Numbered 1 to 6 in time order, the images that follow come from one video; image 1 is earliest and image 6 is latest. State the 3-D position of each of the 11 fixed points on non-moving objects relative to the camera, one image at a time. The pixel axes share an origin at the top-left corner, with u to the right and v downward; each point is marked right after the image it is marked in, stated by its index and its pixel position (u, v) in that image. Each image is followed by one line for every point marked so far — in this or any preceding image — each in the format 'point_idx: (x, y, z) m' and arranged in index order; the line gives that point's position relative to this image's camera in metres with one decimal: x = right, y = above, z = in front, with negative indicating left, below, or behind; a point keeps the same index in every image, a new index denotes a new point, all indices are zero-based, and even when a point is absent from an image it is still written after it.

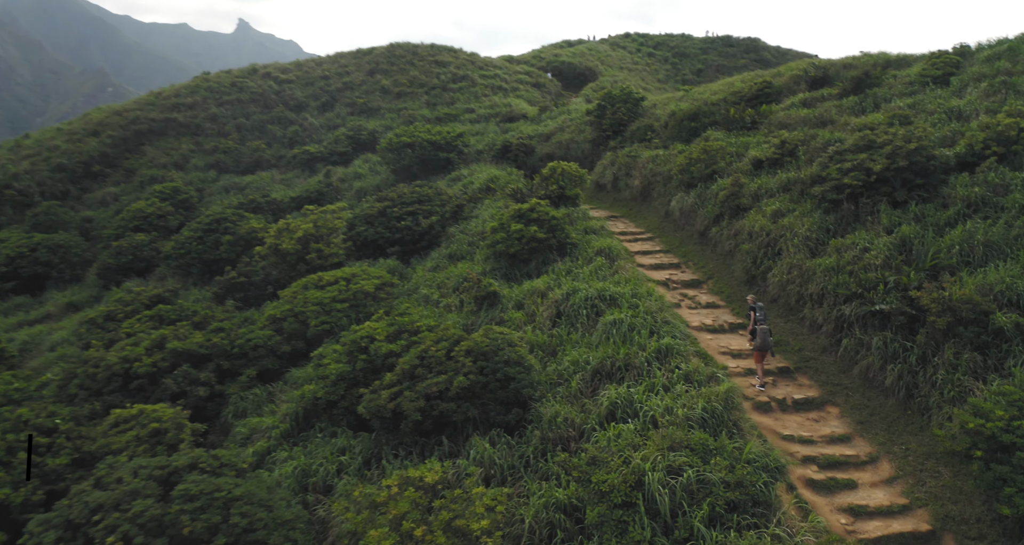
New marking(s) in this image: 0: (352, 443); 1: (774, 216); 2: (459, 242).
0: (-2.2, -2.3, +9.8) m
1: (+4.9, +1.1, +13.2) m
2: (-1.3, +0.8, +17.9) m
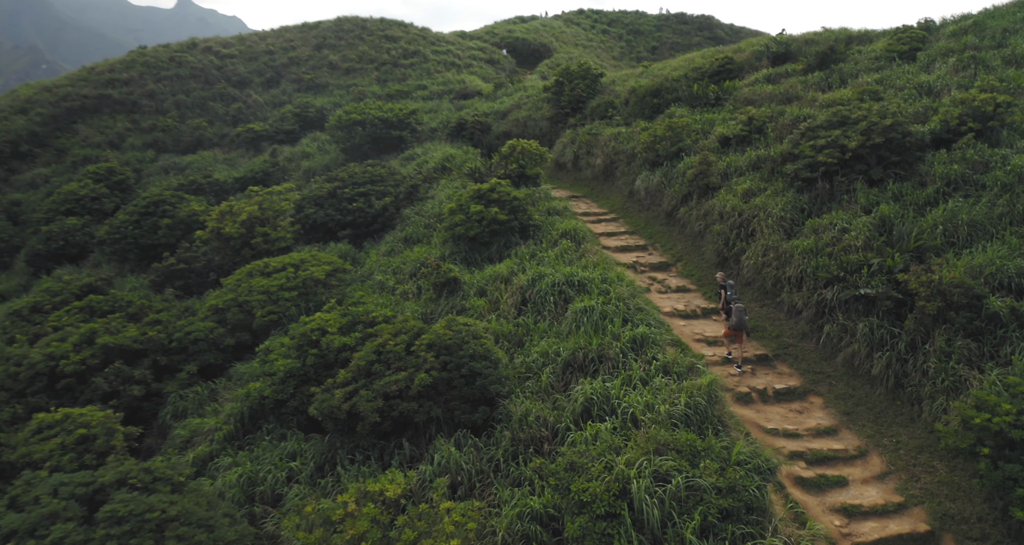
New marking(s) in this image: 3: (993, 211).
0: (-2.6, -2.2, +9.0) m
1: (+4.2, +1.4, +12.7) m
2: (-2.3, +1.1, +17.0) m
3: (+6.4, +0.8, +9.4) m
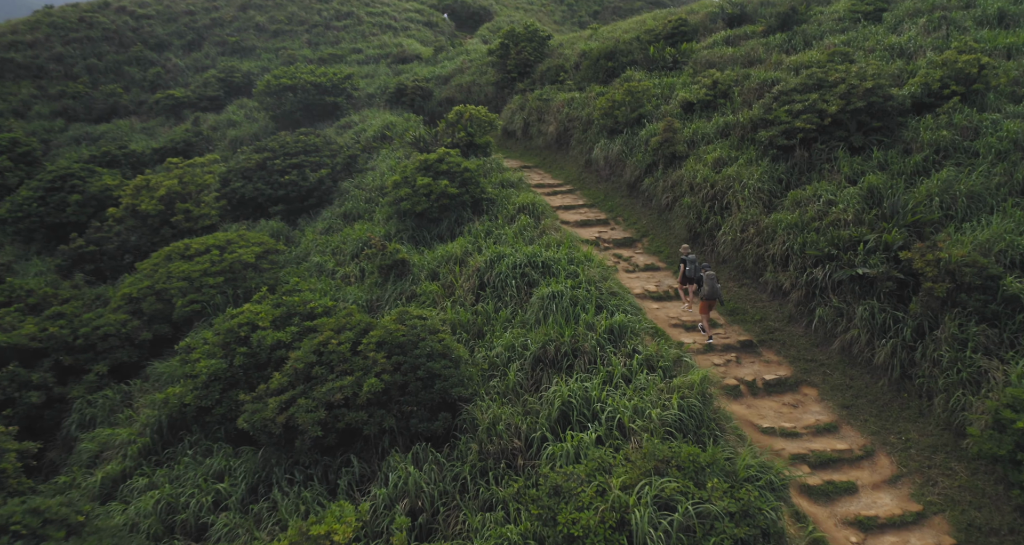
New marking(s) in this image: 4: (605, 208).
0: (-3.0, -2.1, +7.7) m
1: (+3.4, +1.8, +11.8) m
2: (-3.4, +1.6, +15.5) m
3: (+5.9, +1.1, +8.7) m
4: (+1.8, +1.3, +13.8) m
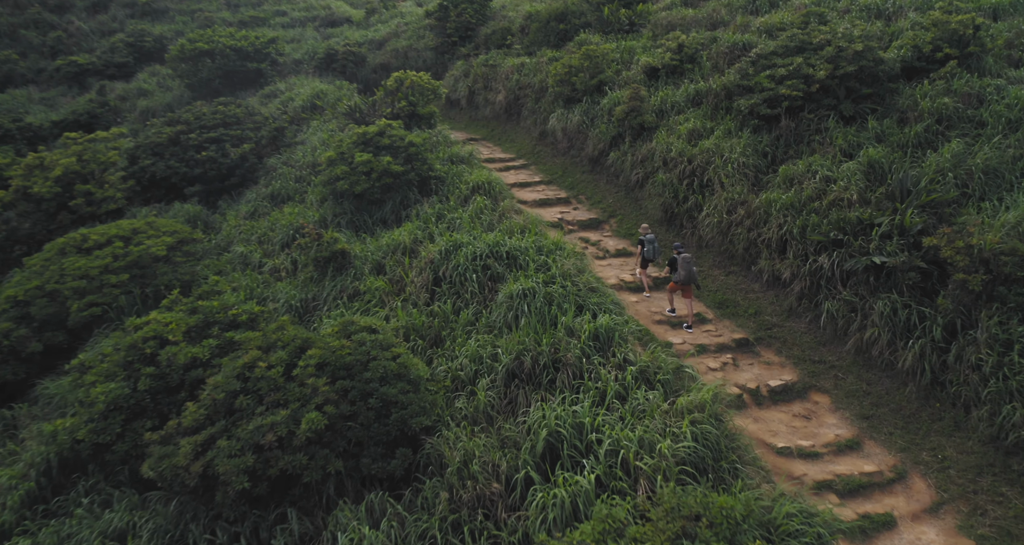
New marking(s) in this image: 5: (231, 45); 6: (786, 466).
0: (-3.3, -2.2, +6.2) m
1: (+2.7, +2.0, +10.7) m
2: (-4.4, +1.8, +13.8) m
3: (+5.4, +1.3, +7.8) m
4: (+0.9, +1.5, +12.5) m
5: (-7.4, +6.0, +18.8) m
6: (+2.4, -1.7, +6.2) m
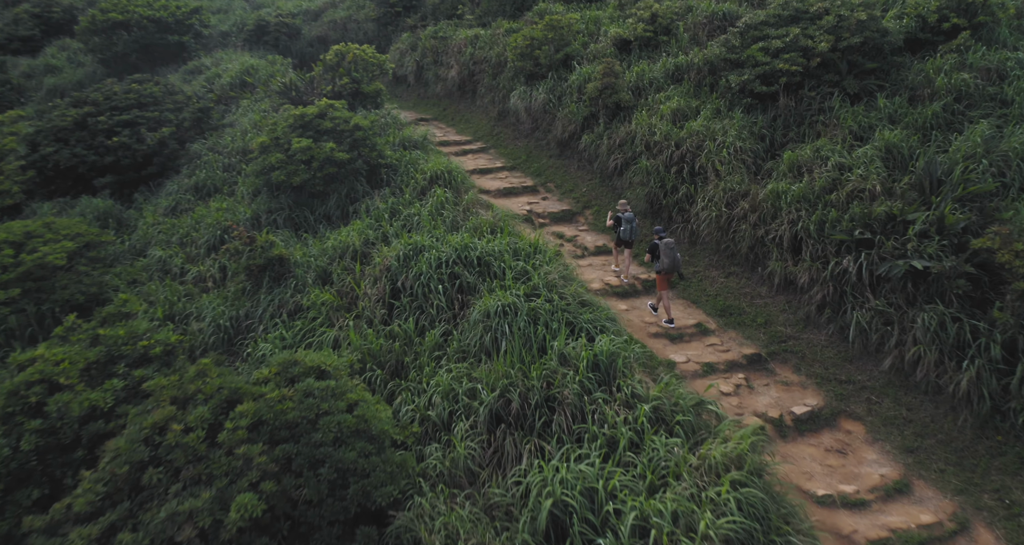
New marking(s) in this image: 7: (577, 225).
0: (-3.3, -2.4, +4.7) m
1: (+2.2, +2.1, +9.5) m
2: (-5.1, +1.8, +12.1) m
3: (+5.2, +1.3, +6.9) m
4: (+0.3, +1.6, +11.2) m
5: (-8.6, +6.1, +16.8) m
6: (+2.3, -1.8, +5.1) m
7: (+0.9, +0.7, +9.7) m
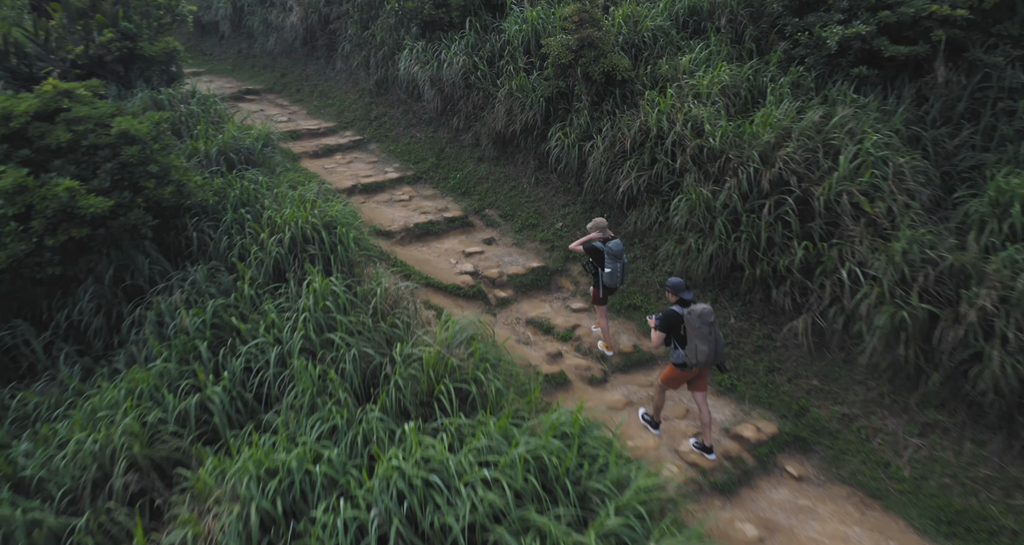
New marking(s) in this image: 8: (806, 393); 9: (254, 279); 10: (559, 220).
0: (-2.3, -4.0, 0.0) m
1: (+1.6, +1.3, +5.4) m
2: (-6.0, +0.6, +6.4) m
3: (+5.2, +0.6, +3.6) m
4: (-0.5, +0.8, +6.7) m
5: (-10.7, +4.9, +9.8) m
6: (+3.0, -2.9, +1.5) m
7: (+0.5, -0.2, +5.4) m
8: (+1.8, -0.7, +4.4) m
9: (-1.7, 0.0, +4.7) m
10: (+0.5, +0.4, +6.0) m
